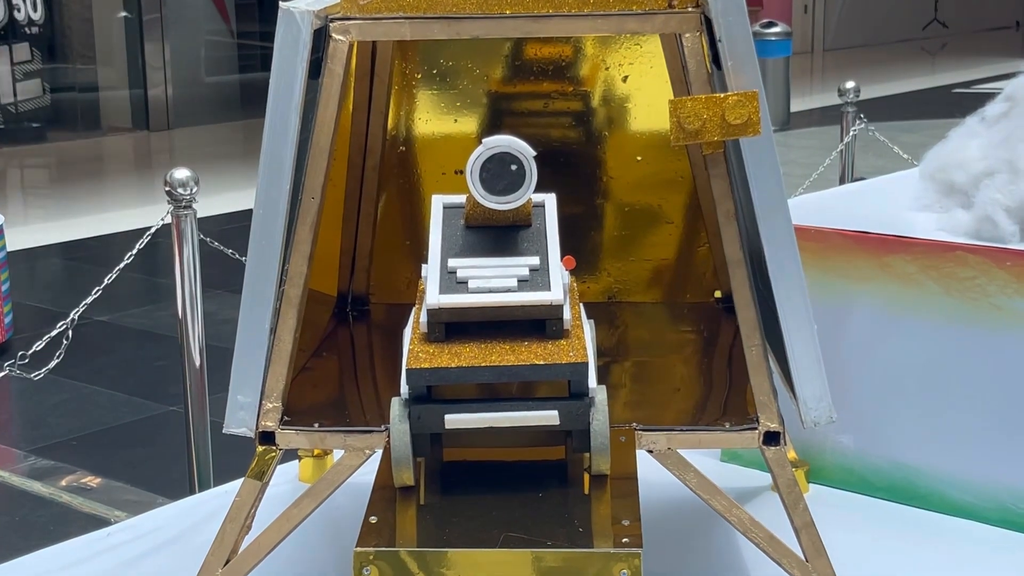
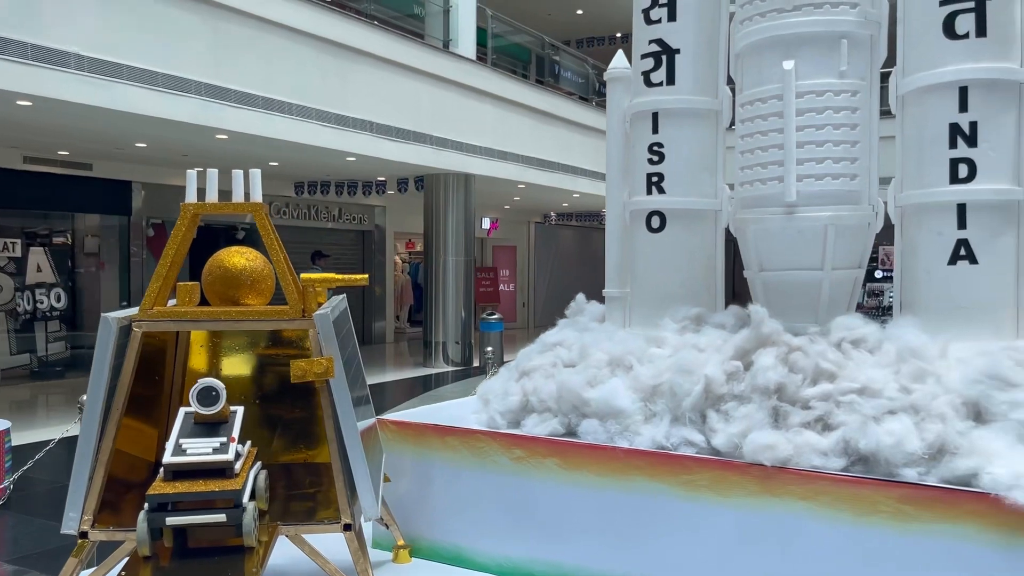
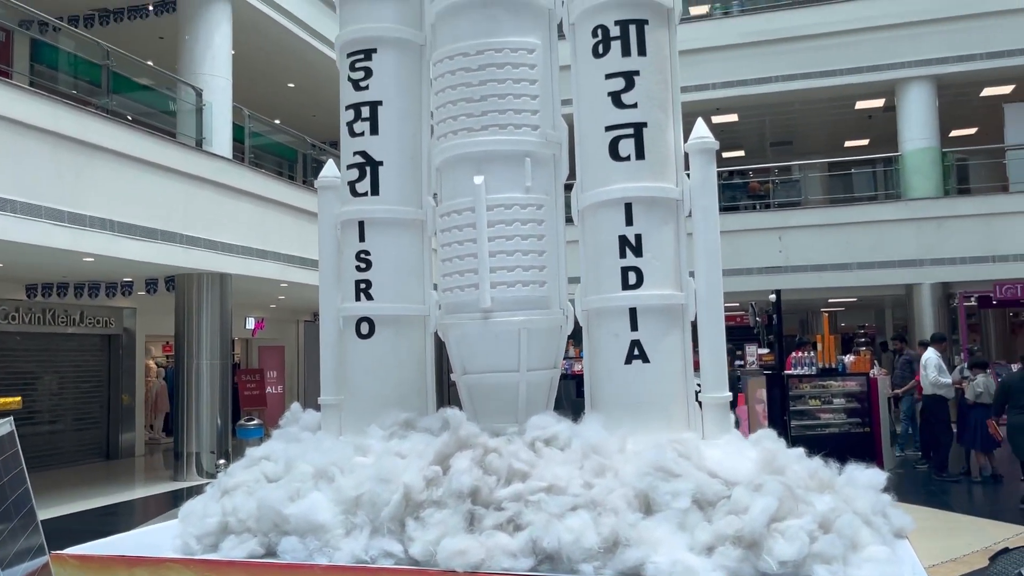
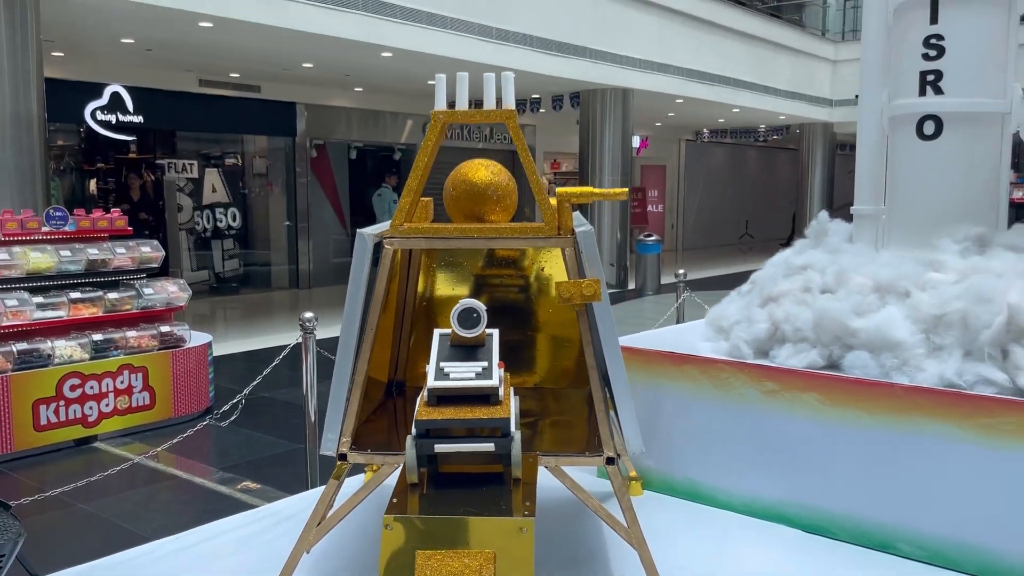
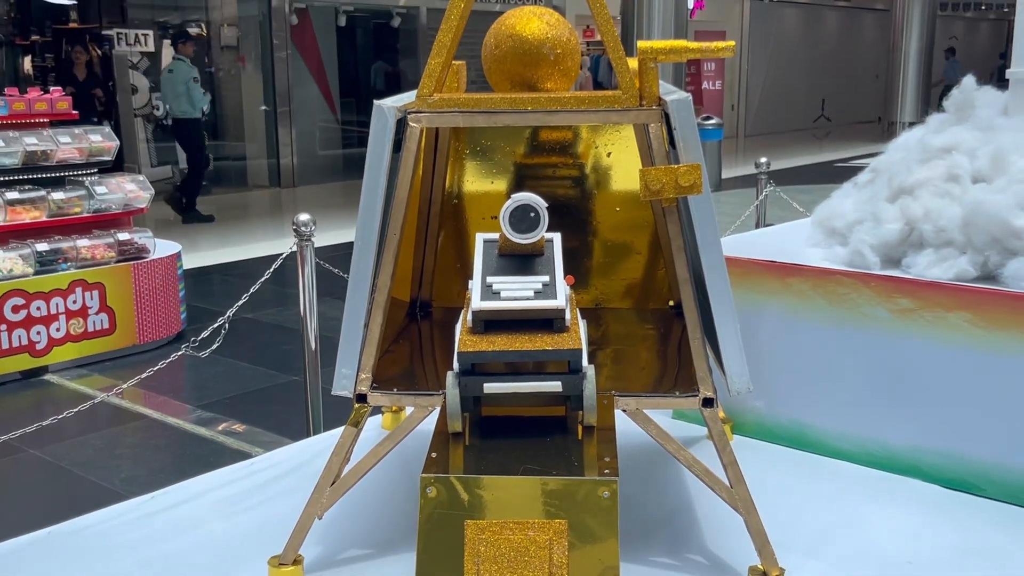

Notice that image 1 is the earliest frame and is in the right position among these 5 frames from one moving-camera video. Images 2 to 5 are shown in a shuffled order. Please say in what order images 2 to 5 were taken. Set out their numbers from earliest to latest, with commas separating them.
5, 4, 2, 3
